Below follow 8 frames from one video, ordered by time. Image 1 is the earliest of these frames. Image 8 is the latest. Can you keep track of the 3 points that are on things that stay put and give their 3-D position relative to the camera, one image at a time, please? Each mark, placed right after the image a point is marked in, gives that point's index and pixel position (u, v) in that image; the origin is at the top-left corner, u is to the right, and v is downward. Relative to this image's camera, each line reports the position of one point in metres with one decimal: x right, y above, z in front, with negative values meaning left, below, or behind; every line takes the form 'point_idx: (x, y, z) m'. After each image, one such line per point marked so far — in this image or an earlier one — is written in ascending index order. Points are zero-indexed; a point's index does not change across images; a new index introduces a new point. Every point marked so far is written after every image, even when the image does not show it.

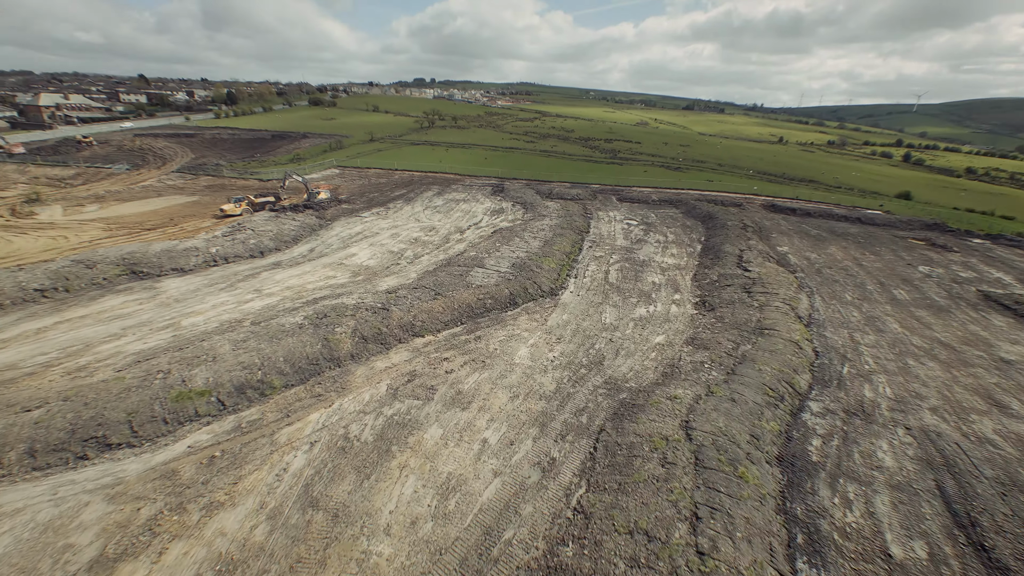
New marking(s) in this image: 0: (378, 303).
0: (-5.2, -0.6, +16.7) m
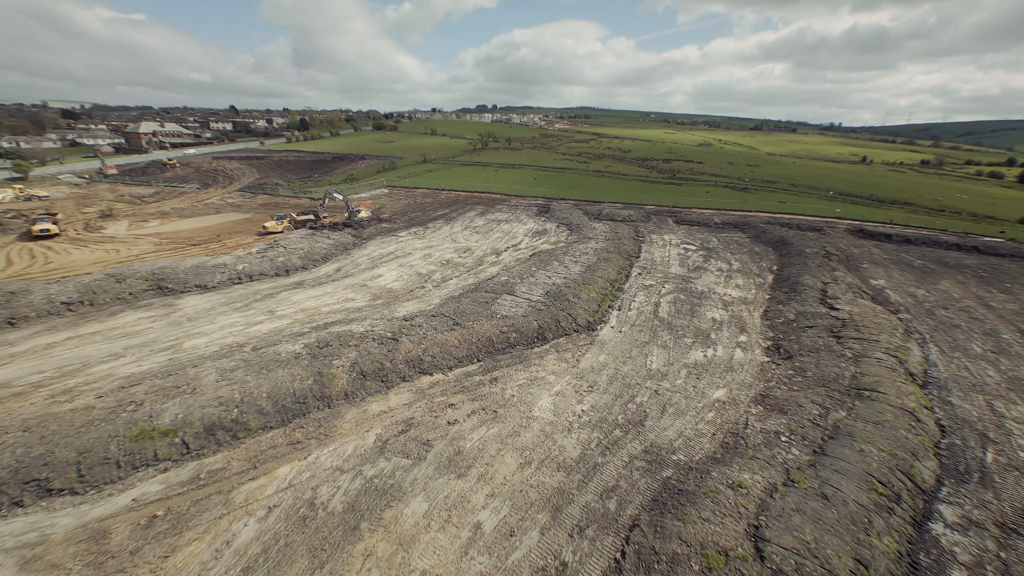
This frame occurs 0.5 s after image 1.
0: (-4.3, -1.5, +14.9) m
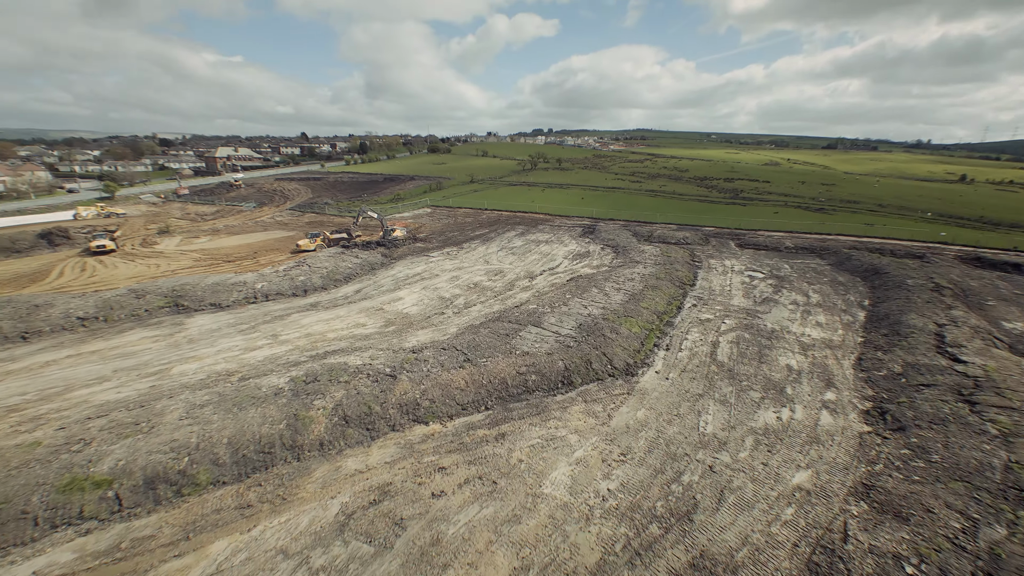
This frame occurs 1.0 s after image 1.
0: (-3.7, -2.4, +12.8) m
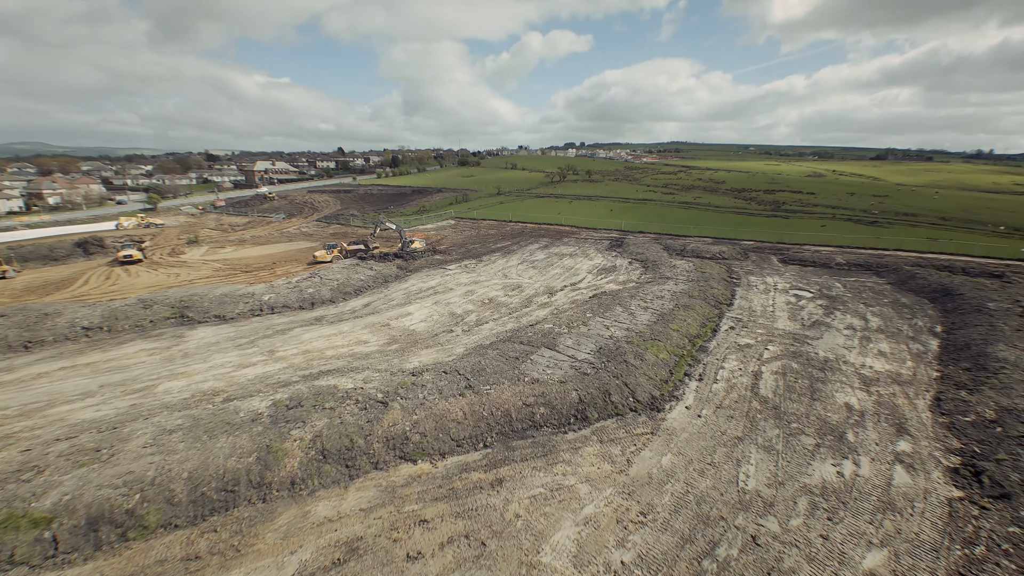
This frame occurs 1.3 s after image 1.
0: (-3.5, -2.8, +11.6) m
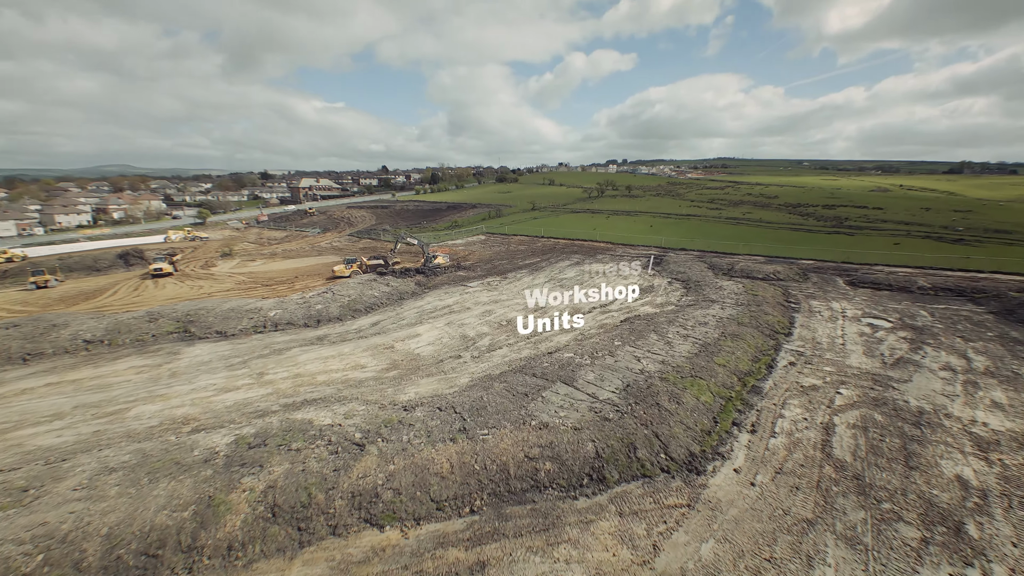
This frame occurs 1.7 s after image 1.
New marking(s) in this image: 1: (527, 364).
0: (-3.5, -3.2, +9.8) m
1: (+0.5, -2.4, +13.5) m
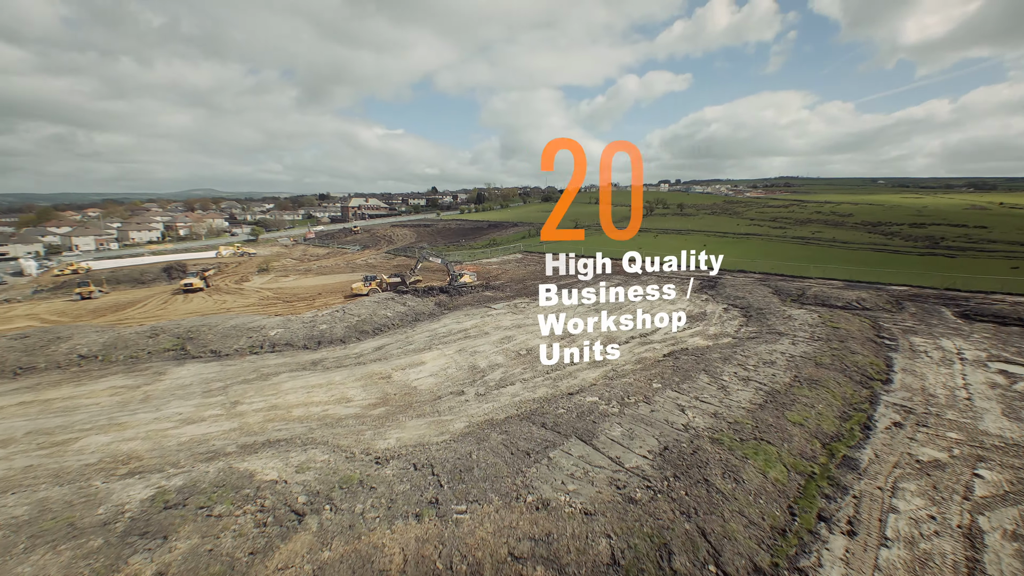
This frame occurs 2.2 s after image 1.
0: (-3.7, -3.6, +7.7) m
1: (+0.7, -3.0, +10.9) m
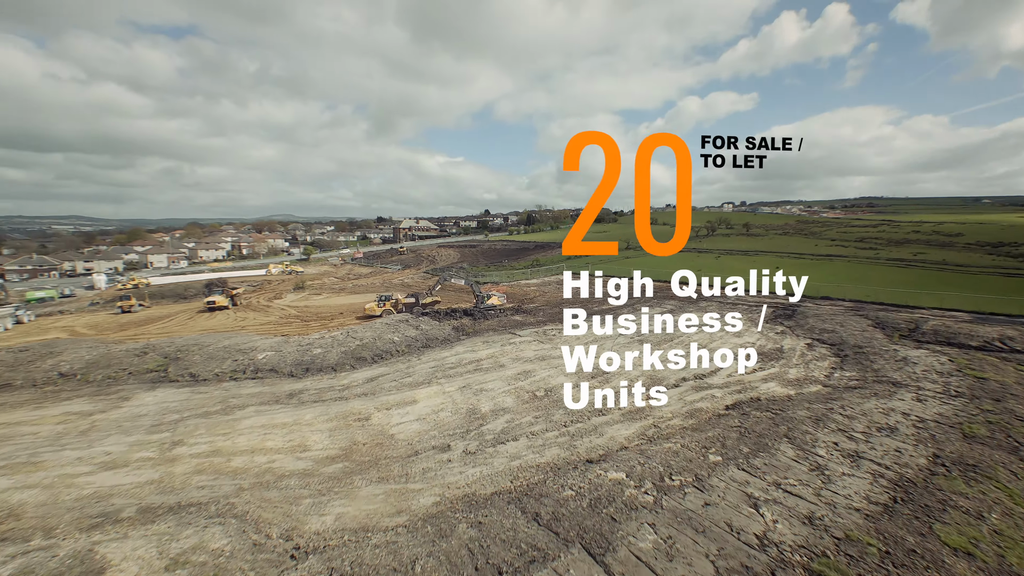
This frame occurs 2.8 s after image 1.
0: (-4.2, -3.8, +5.1) m
1: (+0.5, -3.4, +7.7) m
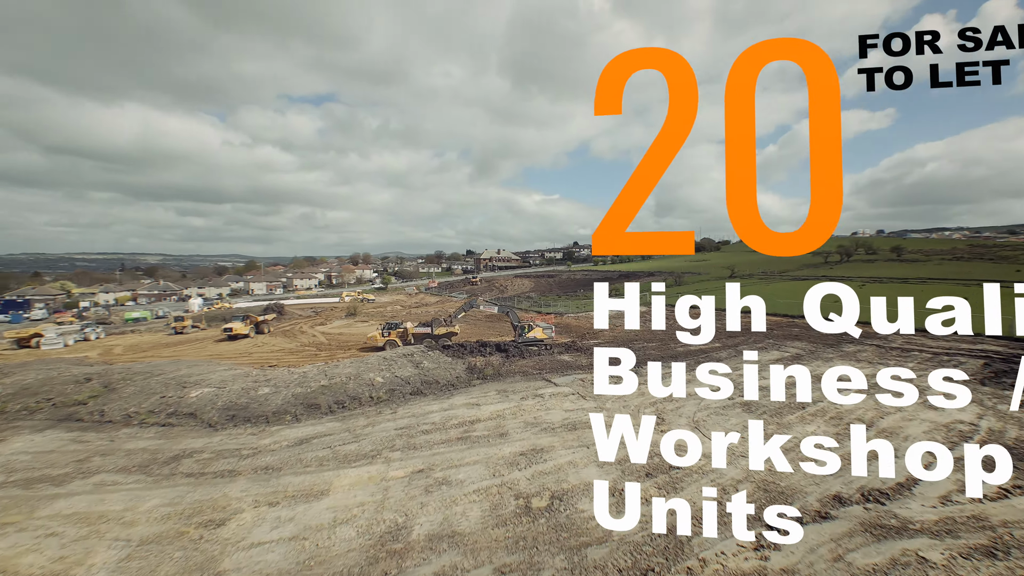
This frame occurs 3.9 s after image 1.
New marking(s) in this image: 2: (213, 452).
0: (-6.0, -3.4, +0.7) m
1: (-0.8, -3.3, +2.3) m
2: (-5.9, -3.2, +8.6) m
